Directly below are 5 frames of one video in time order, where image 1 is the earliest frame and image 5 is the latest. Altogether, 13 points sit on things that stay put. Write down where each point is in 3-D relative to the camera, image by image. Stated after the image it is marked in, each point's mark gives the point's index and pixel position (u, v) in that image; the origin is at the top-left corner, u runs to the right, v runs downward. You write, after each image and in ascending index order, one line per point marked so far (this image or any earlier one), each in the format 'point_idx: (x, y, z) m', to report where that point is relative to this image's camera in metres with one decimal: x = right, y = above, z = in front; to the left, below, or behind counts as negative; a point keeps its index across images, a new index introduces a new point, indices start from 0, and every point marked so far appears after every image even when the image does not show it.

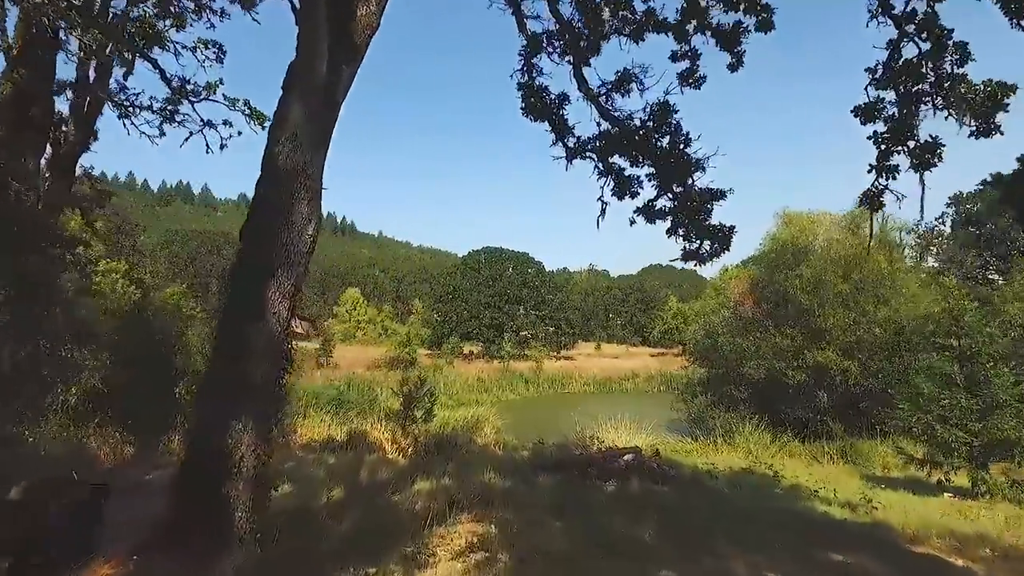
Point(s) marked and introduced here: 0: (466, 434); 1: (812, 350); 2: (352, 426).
0: (-1.1, -3.6, +14.6) m
1: (+8.0, -1.7, +15.8) m
2: (-3.6, -3.1, +13.3) m
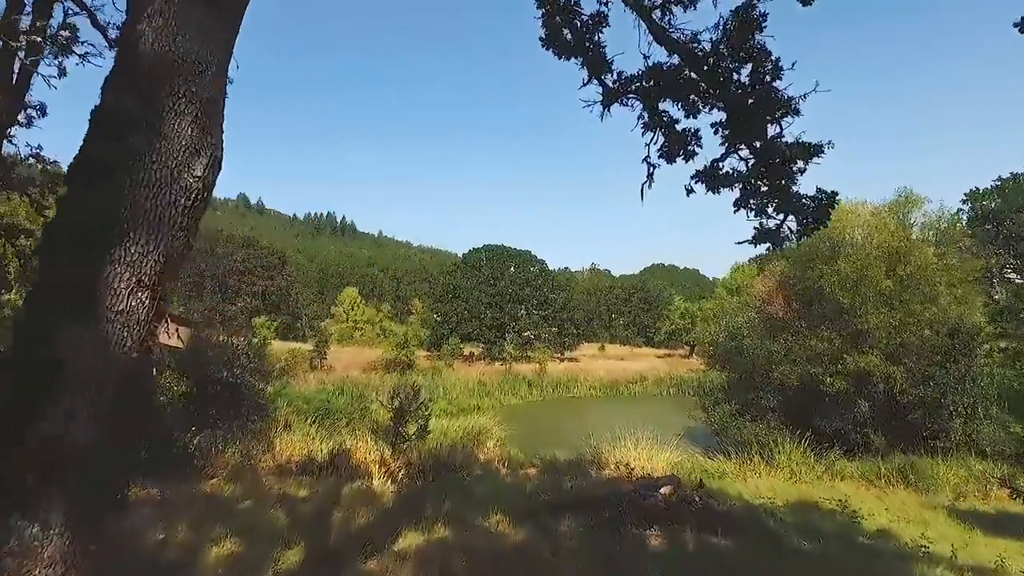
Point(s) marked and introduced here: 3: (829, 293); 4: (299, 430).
0: (-1.0, -3.5, +12.9) m
1: (+8.1, -1.6, +14.2) m
2: (-3.4, -3.0, +11.7) m
3: (+7.8, -0.1, +14.7) m
4: (-5.0, -3.4, +14.0) m
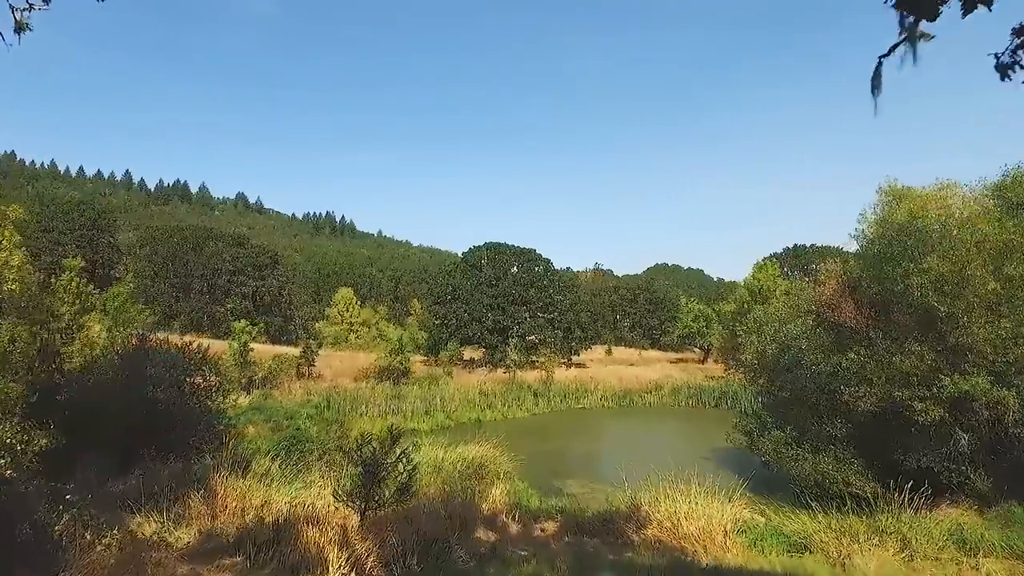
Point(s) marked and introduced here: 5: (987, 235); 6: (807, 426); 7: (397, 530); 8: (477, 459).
0: (-0.8, -3.6, +10.1) m
1: (+8.3, -1.6, +11.3) m
2: (-3.2, -3.1, +8.9) m
3: (+8.0, -0.2, +11.8) m
4: (-4.8, -3.4, +11.1) m
5: (+9.4, +1.0, +11.7) m
6: (+6.6, -3.0, +13.1) m
7: (-1.5, -2.9, +7.3) m
8: (-0.8, -4.0, +13.9) m
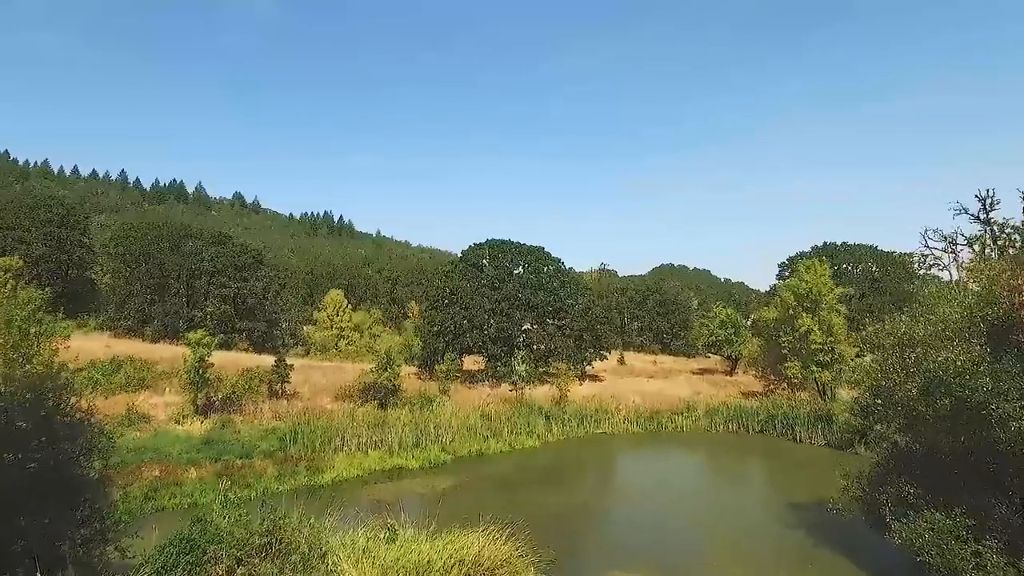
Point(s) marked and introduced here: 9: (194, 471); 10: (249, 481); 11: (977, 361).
0: (-0.4, -3.7, +5.3) m
1: (+8.7, -1.8, +6.6) m
2: (-2.9, -3.2, +4.1) m
3: (+8.4, -0.3, +7.0) m
4: (-4.4, -3.6, +6.3) m
5: (+9.7, +0.9, +7.0) m
6: (+7.0, -3.2, +8.4) m
7: (-1.1, -3.1, +2.5) m
8: (-0.5, -4.1, +9.1) m
9: (-9.5, -5.5, +17.7) m
10: (-7.7, -5.6, +17.3) m
11: (+7.2, -1.1, +9.1) m
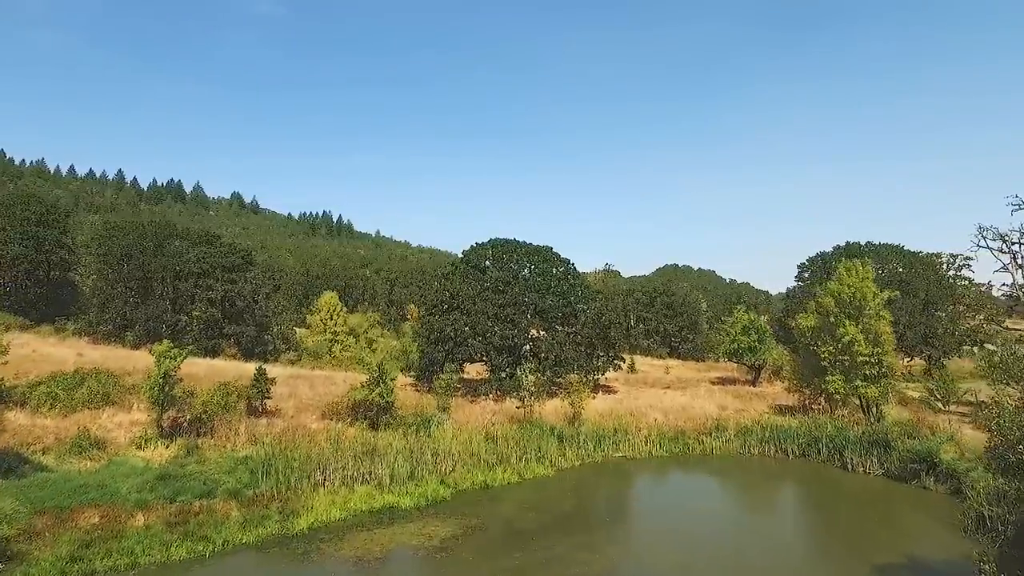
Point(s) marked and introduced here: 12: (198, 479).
0: (-0.1, -3.9, +2.3) m
1: (+9.0, -2.0, +3.5) m
2: (-2.5, -3.4, +1.1) m
3: (+8.7, -0.5, +4.0) m
4: (-4.1, -3.7, +3.3) m
5: (+10.1, +0.7, +3.9) m
6: (+7.3, -3.4, +5.3) m
7: (-0.8, -3.3, -0.5) m
8: (-0.1, -4.3, +6.1) m
9: (-9.1, -5.7, +14.7) m
10: (-7.3, -5.8, +14.3) m
11: (+7.5, -1.3, +6.1) m
12: (-9.0, -5.4, +17.0) m
